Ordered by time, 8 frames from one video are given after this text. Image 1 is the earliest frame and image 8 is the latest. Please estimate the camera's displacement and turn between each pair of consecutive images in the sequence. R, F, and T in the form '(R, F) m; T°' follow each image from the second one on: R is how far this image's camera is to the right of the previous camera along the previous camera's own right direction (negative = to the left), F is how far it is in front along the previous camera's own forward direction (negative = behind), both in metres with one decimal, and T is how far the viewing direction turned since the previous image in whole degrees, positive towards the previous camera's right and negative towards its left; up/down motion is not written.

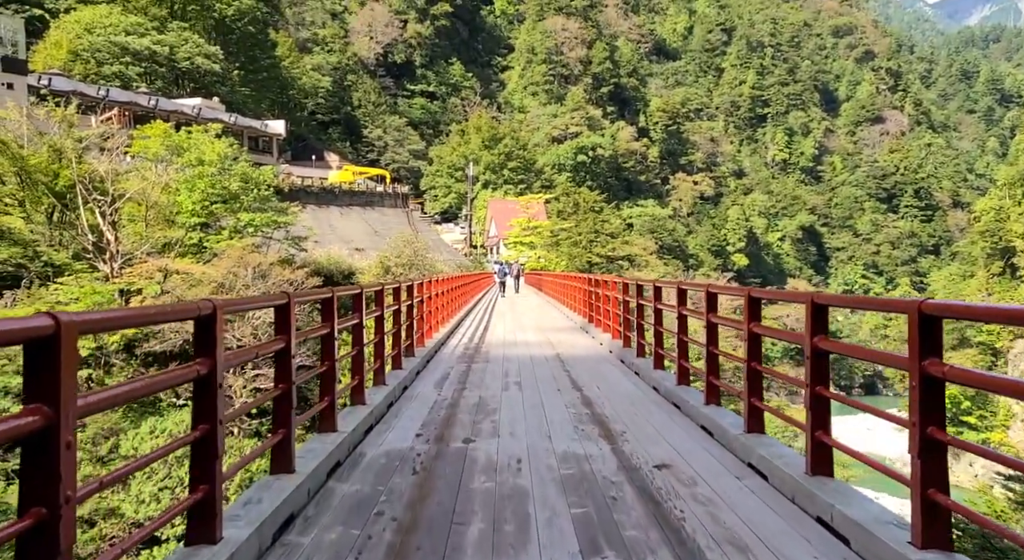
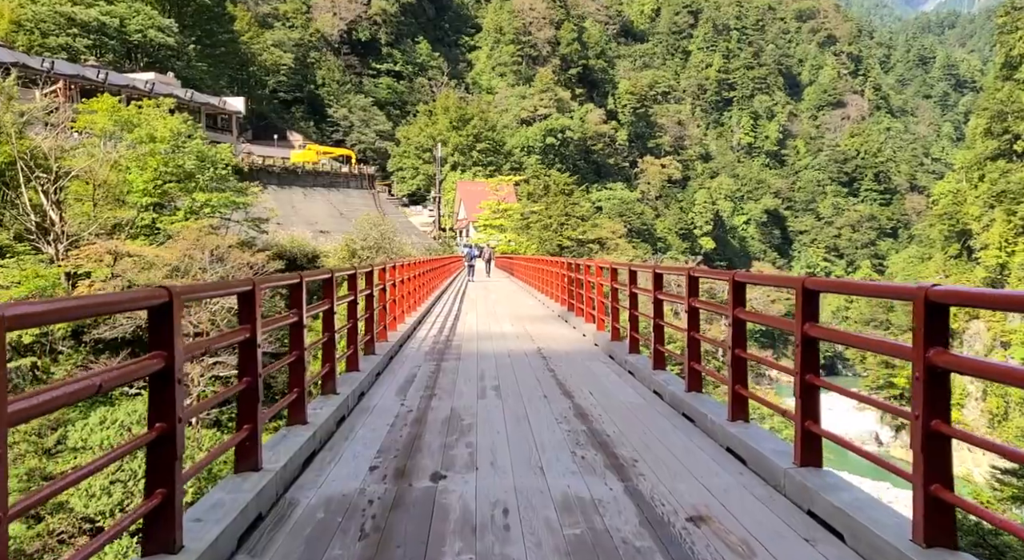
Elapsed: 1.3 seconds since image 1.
(-0.1, +0.8) m; +2°
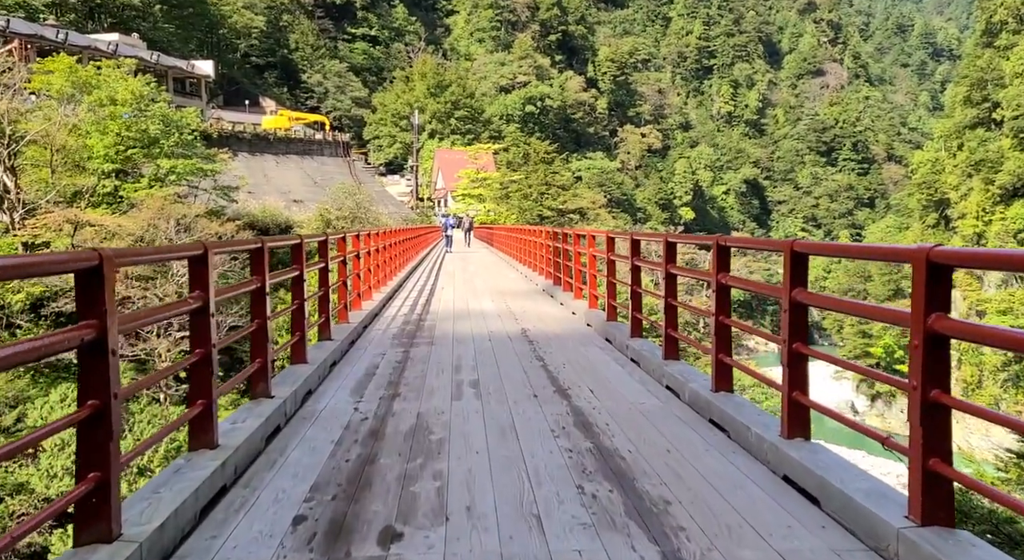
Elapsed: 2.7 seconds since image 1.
(0.0, +0.6) m; +1°
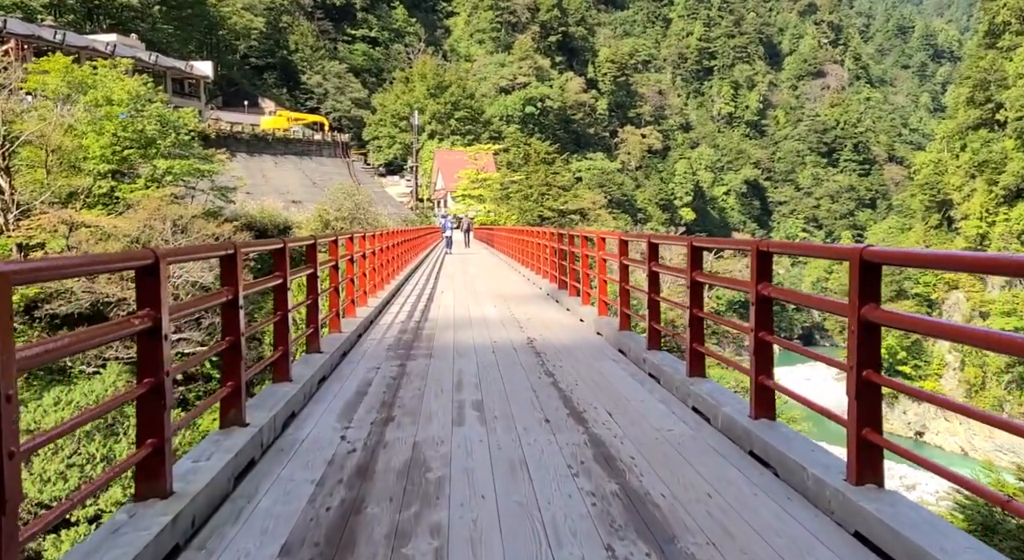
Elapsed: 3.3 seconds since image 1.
(0.0, +0.2) m; 0°
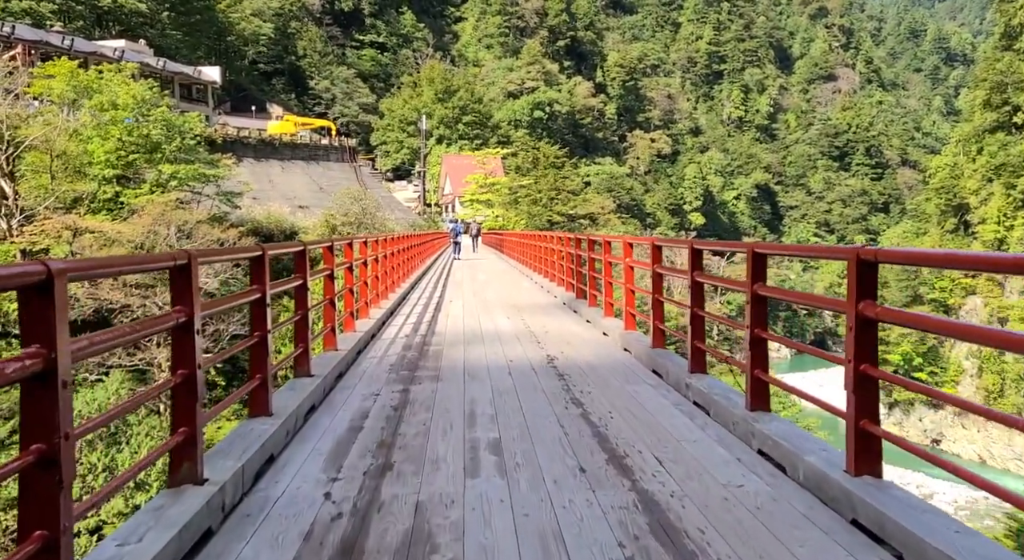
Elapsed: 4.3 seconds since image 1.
(0.0, +0.3) m; -1°
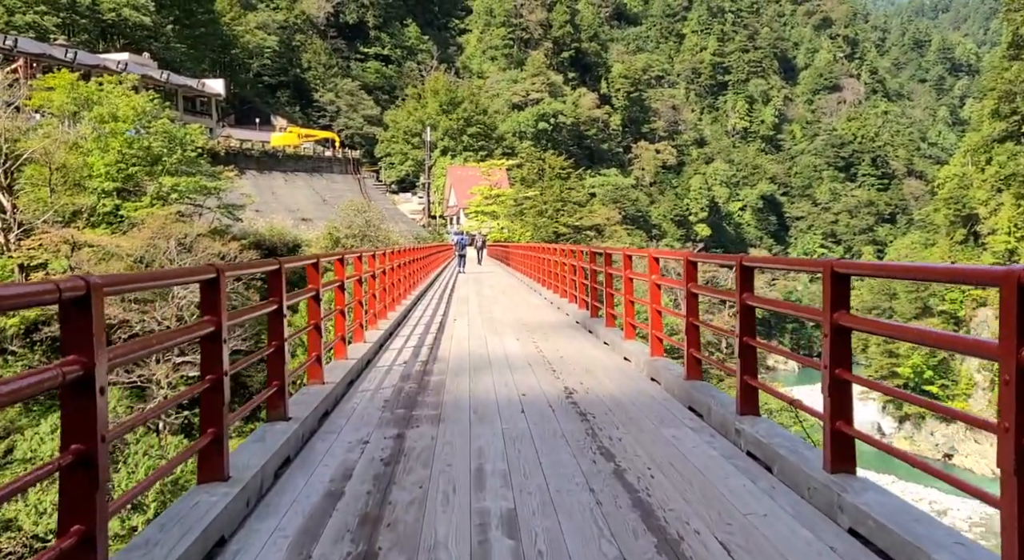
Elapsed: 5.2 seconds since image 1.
(0.0, +0.3) m; 0°
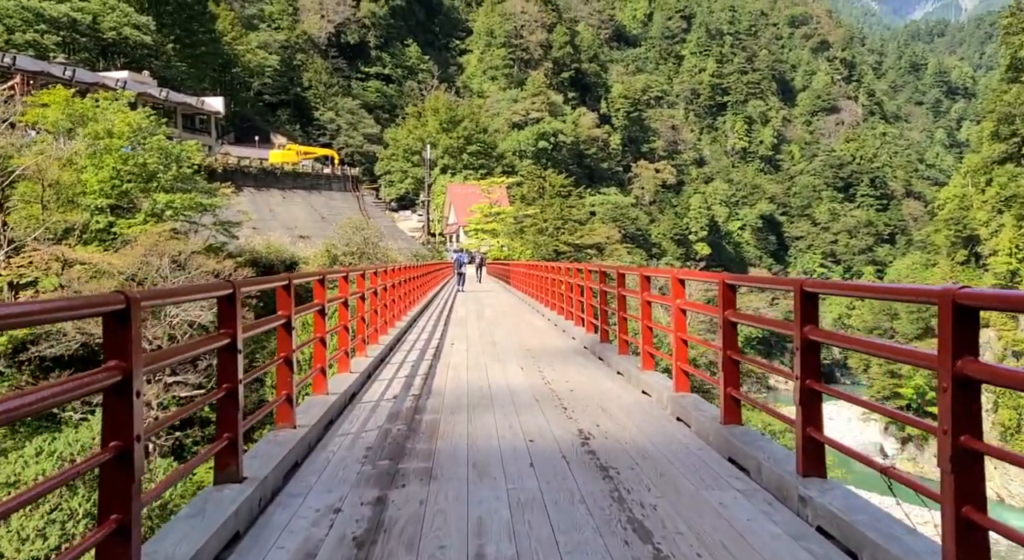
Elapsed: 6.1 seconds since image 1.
(0.0, +0.3) m; 0°
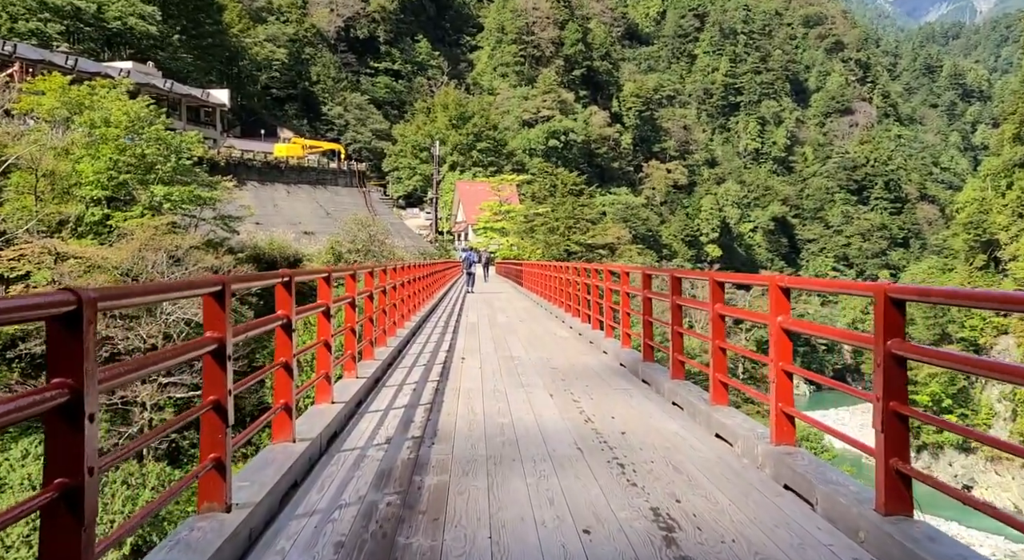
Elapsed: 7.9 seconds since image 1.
(-0.1, +0.7) m; -1°
